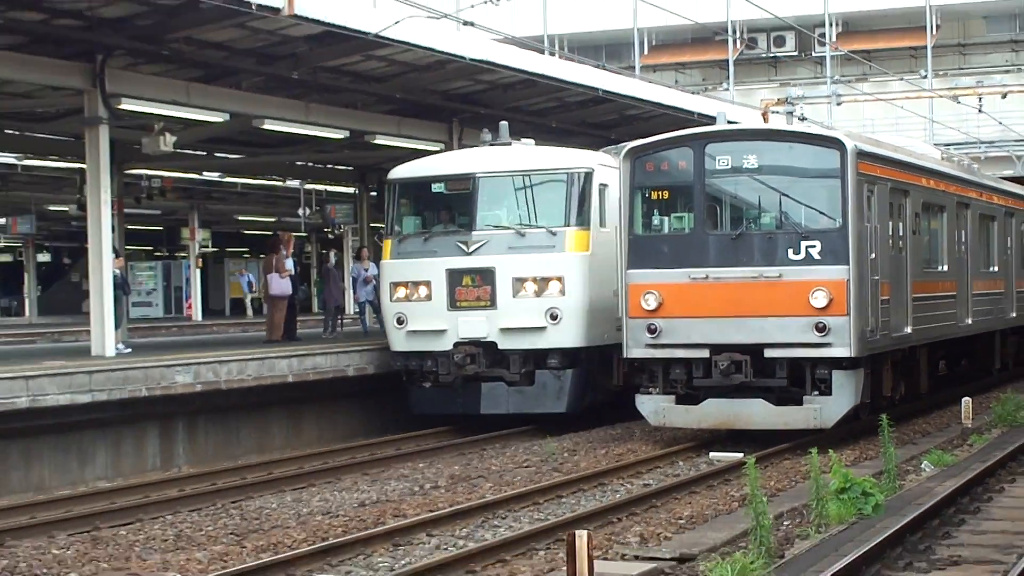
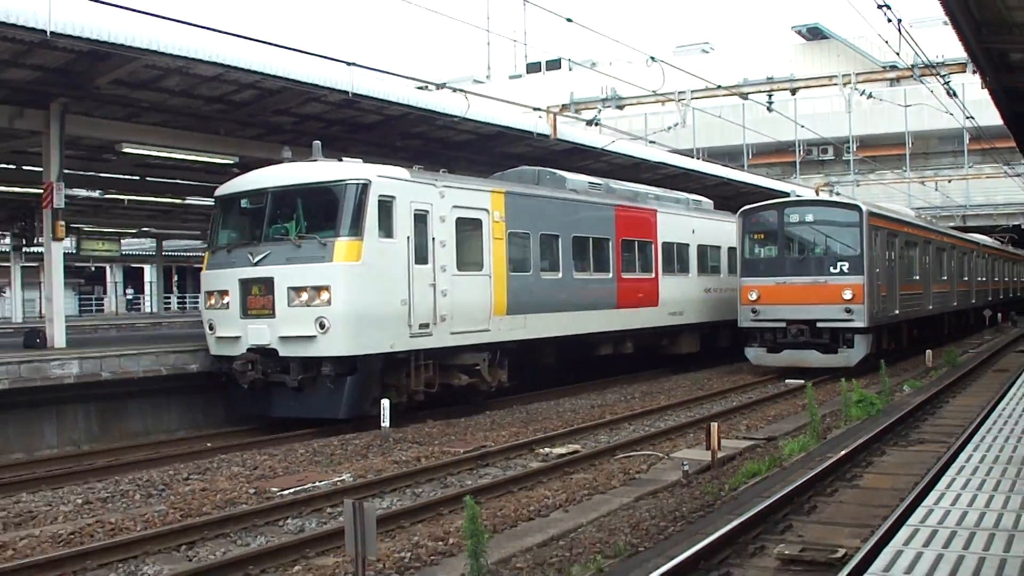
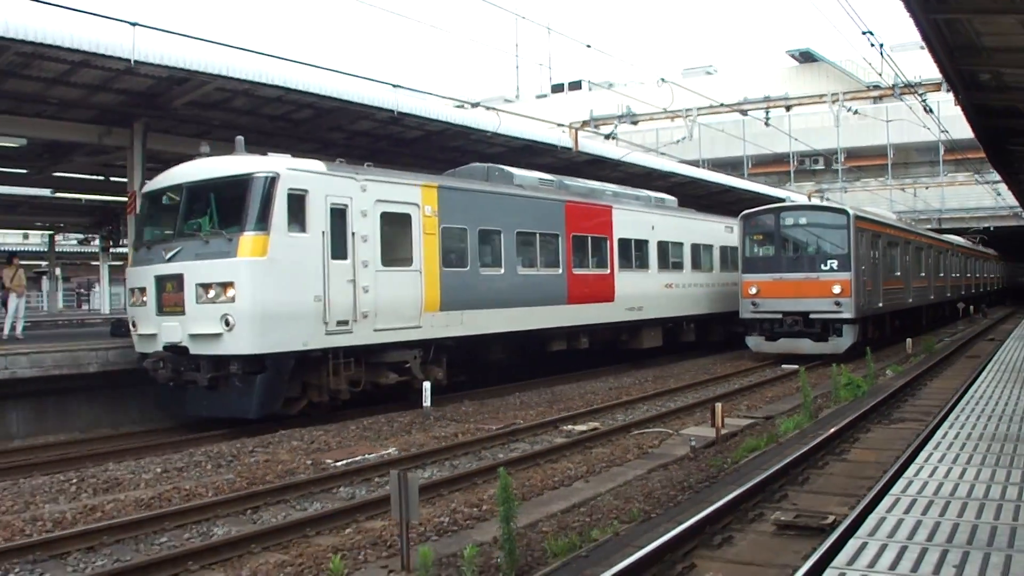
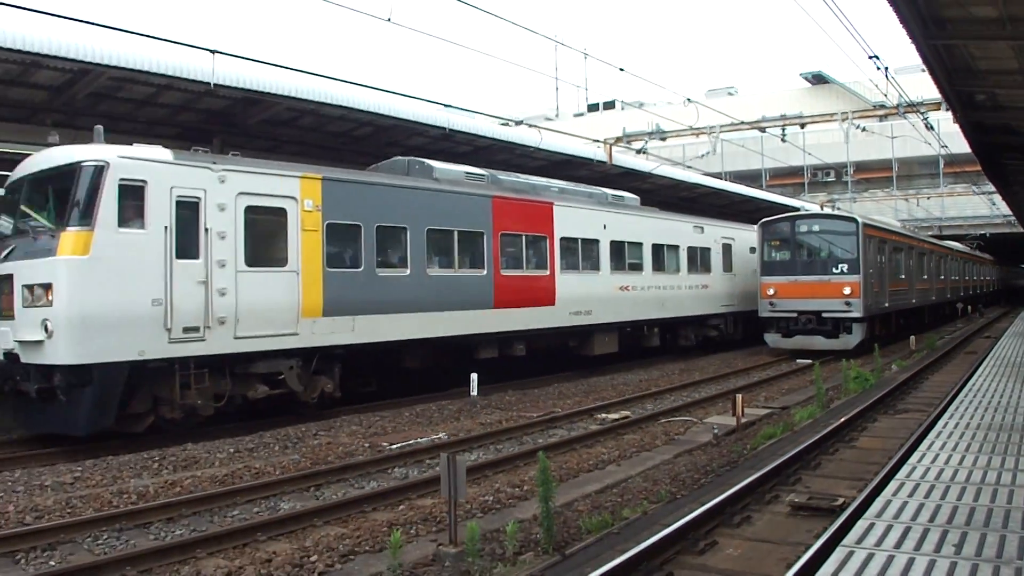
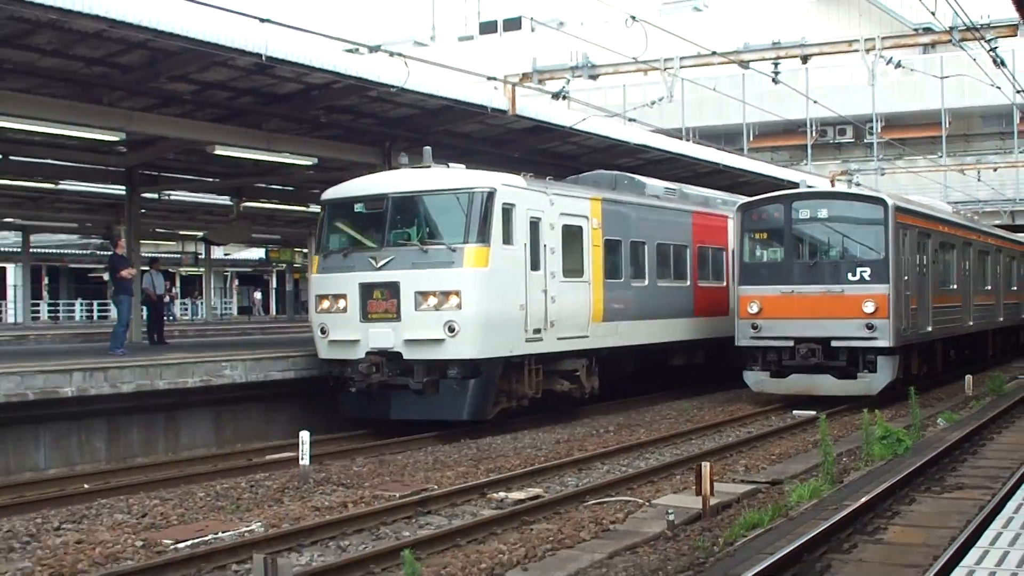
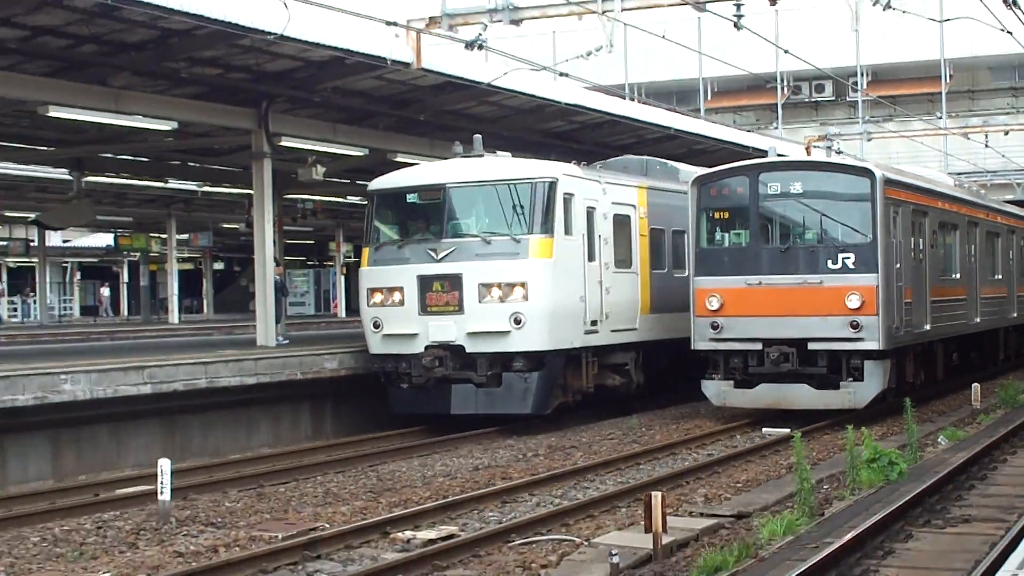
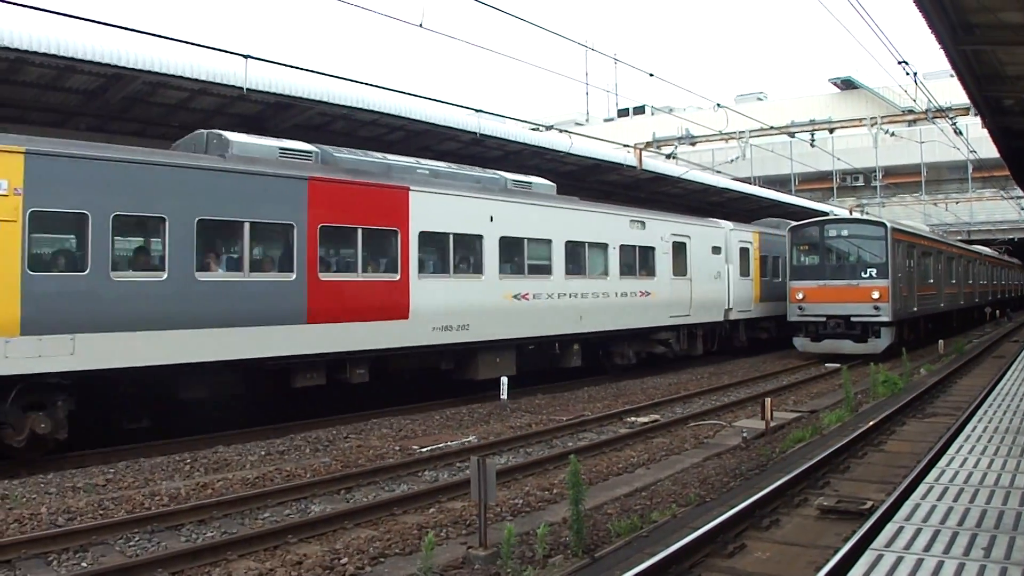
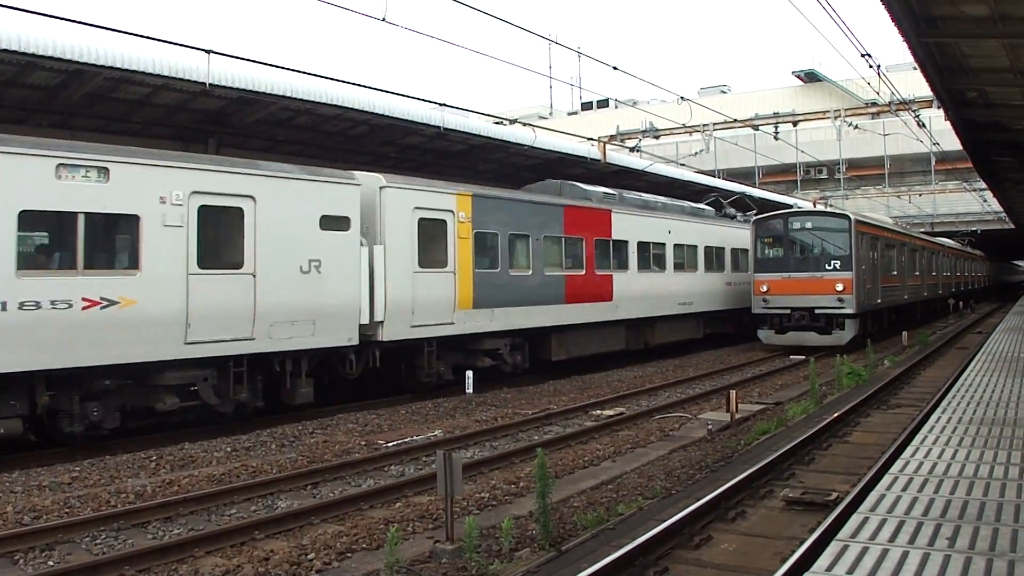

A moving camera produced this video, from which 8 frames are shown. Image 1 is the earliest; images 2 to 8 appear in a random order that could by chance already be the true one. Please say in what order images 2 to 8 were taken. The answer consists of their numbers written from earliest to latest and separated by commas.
6, 5, 2, 3, 4, 7, 8
